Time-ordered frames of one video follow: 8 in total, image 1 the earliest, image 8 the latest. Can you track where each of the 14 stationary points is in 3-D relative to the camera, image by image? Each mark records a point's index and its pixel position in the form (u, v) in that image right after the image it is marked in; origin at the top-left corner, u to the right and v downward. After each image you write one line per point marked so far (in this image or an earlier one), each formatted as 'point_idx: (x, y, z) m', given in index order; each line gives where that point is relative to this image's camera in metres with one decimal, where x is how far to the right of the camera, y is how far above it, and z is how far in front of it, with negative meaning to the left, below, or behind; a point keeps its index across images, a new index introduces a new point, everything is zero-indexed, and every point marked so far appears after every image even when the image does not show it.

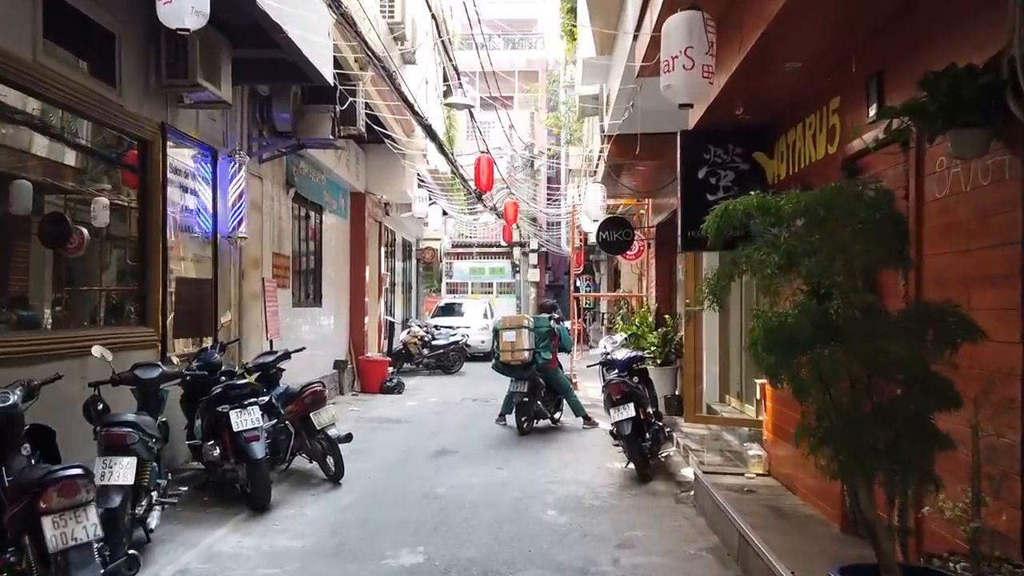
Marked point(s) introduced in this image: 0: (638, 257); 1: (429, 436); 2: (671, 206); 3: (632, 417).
0: (+1.9, +0.5, +12.6) m
1: (-0.8, -1.4, +8.3) m
2: (+1.9, +0.9, +10.1) m
3: (+0.8, -0.9, +6.0) m
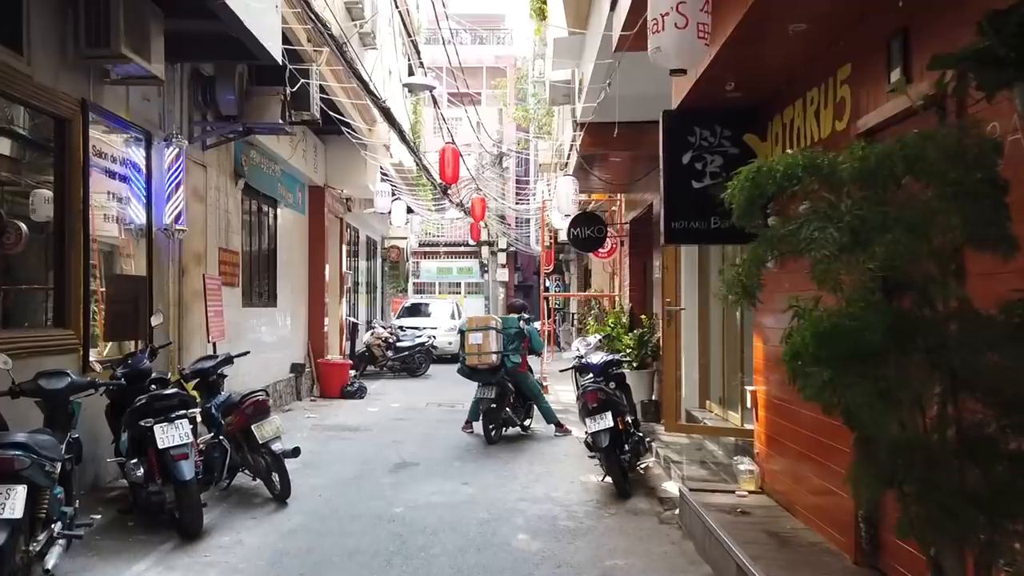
0: (+1.4, +0.5, +12.1) m
1: (-1.1, -1.4, +7.7) m
2: (+1.5, +0.9, +9.5) m
3: (+0.6, -0.9, +5.5) m
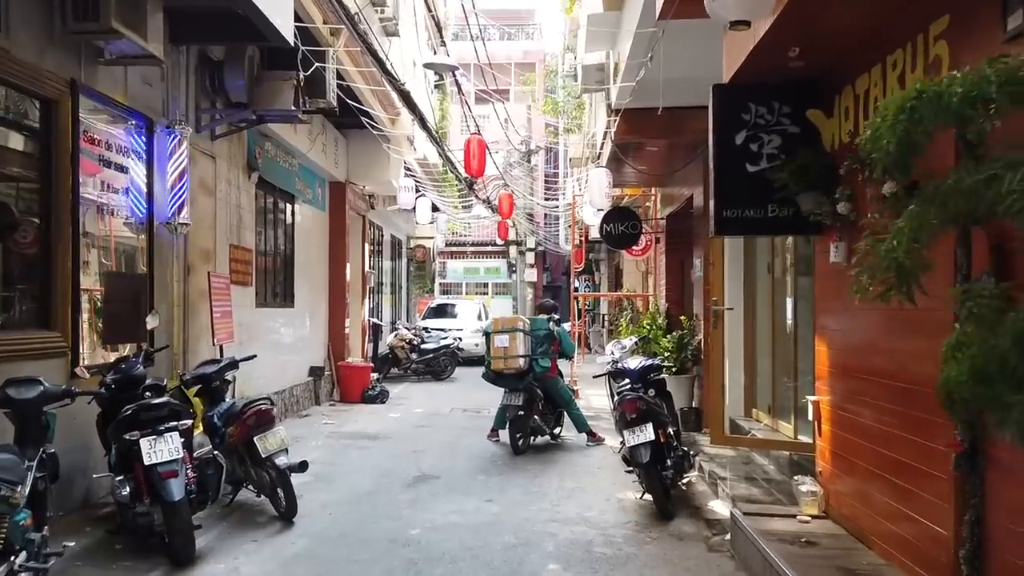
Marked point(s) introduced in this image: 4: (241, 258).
0: (+1.8, +0.5, +11.5) m
1: (-0.9, -1.4, +7.2) m
2: (+1.8, +1.0, +8.9) m
3: (+0.8, -0.9, +4.9) m
4: (-2.5, +0.3, +7.9) m
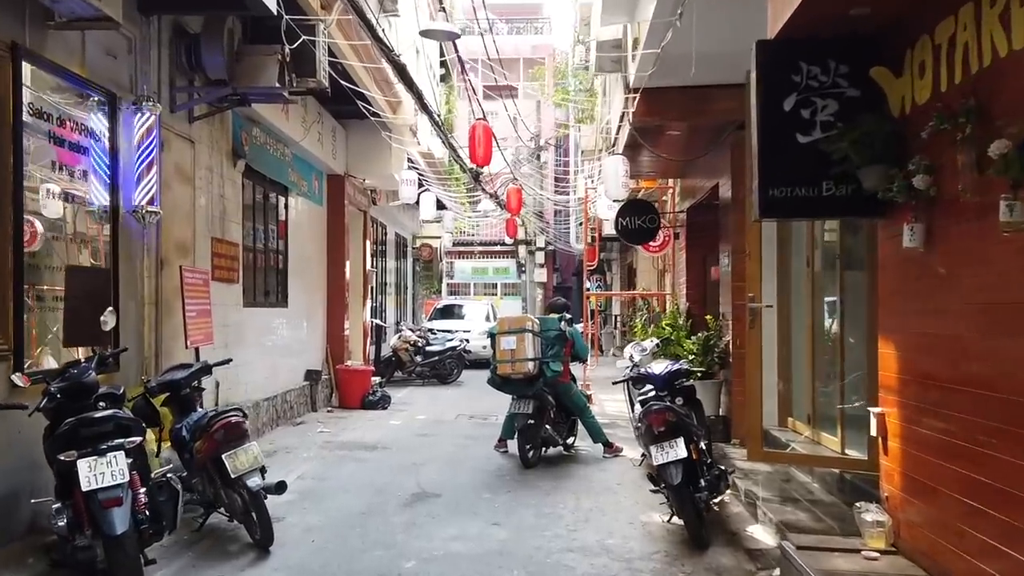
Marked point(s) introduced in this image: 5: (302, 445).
0: (+1.9, +0.5, +10.8) m
1: (-0.8, -1.4, +6.5) m
2: (+1.9, +1.0, +8.3) m
3: (+0.8, -0.8, +4.2) m
4: (-2.4, +0.3, +7.2) m
5: (-1.9, -1.4, +7.6) m
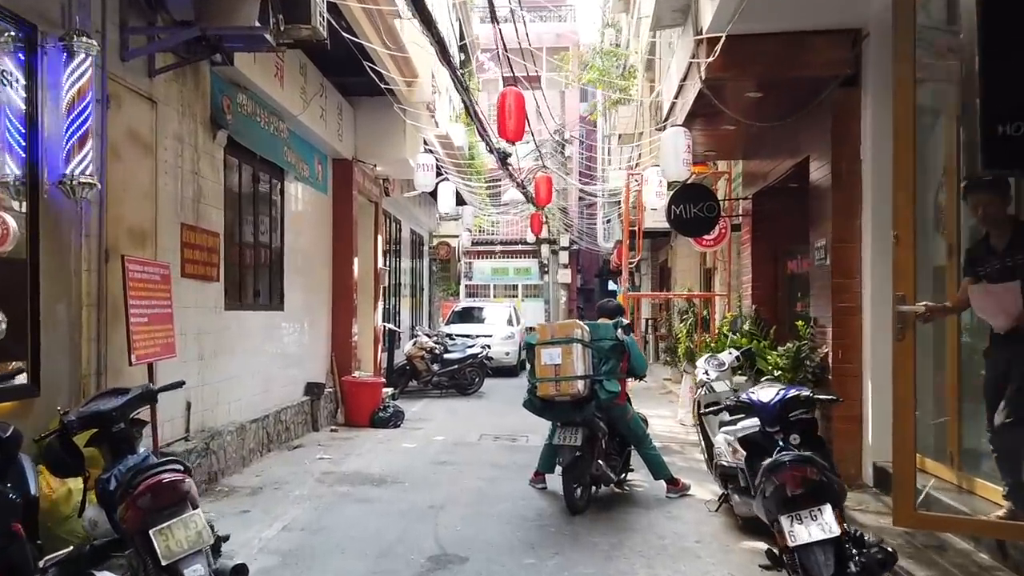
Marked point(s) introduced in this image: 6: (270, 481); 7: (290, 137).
0: (+2.3, +0.5, +9.4) m
1: (-0.5, -1.4, +5.2) m
2: (+2.2, +1.0, +6.8) m
3: (+1.1, -0.8, +2.9) m
4: (-2.1, +0.3, +5.9) m
5: (-1.6, -1.4, +6.3) m
6: (-1.7, -1.4, +6.1) m
7: (-2.0, +1.4, +7.8) m
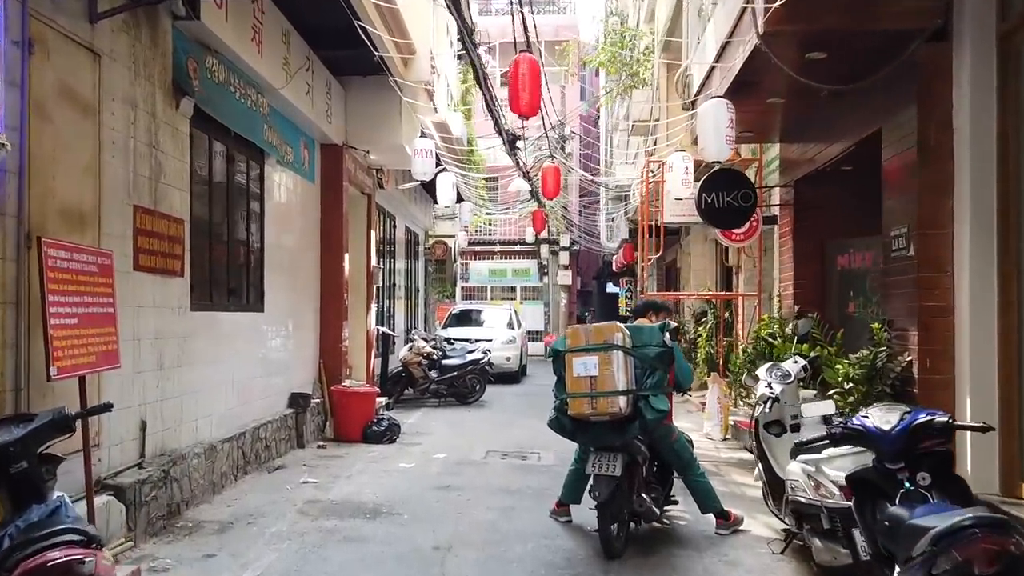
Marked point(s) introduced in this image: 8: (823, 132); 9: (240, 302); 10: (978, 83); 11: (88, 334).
0: (+2.3, +0.5, +8.5) m
1: (-0.4, -1.3, +4.2) m
2: (+2.3, +1.0, +5.9) m
3: (+1.2, -0.8, +1.9) m
4: (-2.0, +0.3, +5.0) m
5: (-1.5, -1.4, +5.3) m
6: (-1.6, -1.3, +5.2) m
7: (-1.9, +1.4, +6.9) m
8: (+2.3, +1.2, +6.5) m
9: (-2.1, -0.1, +6.5) m
10: (+2.3, +1.0, +4.3) m
11: (-1.8, -0.2, +3.5) m
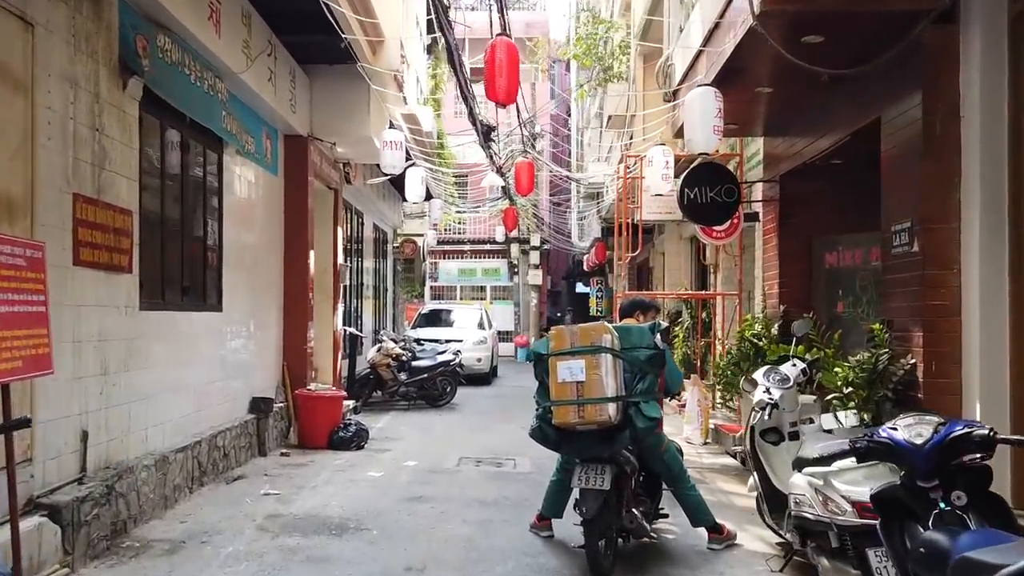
0: (+2.1, +0.5, +8.2) m
1: (-0.5, -1.3, +3.8) m
2: (+2.1, +1.0, +5.7) m
3: (+1.2, -0.8, +1.6) m
4: (-2.1, +0.3, +4.5) m
5: (-1.6, -1.3, +4.9) m
6: (-1.7, -1.3, +4.8) m
7: (-2.1, +1.4, +6.5) m
8: (+2.1, +1.2, +6.2) m
9: (-2.2, -0.1, +6.0) m
10: (+2.2, +1.0, +4.0) m
11: (-1.8, -0.2, +3.1) m
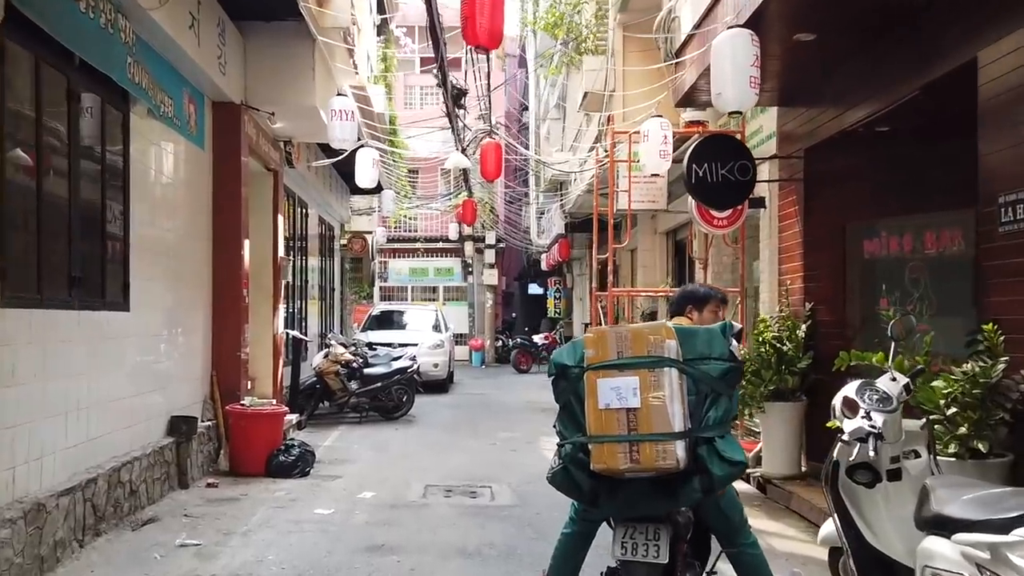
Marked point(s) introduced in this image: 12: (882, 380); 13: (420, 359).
0: (+1.9, +0.6, +7.2) m
1: (-0.5, -1.3, +2.7) m
2: (+2.0, +1.1, +4.6) m
3: (+1.4, -0.7, +0.5) m
4: (-2.1, +0.4, +3.2) m
5: (-1.6, -1.3, +3.6) m
6: (-1.7, -1.3, +3.5) m
7: (-2.2, +1.4, +5.2) m
8: (+2.0, +1.2, +5.2) m
9: (-2.3, -0.1, +4.7) m
10: (+2.3, +1.1, +3.0) m
11: (-1.7, -0.1, +1.9) m
12: (+1.4, -0.3, +3.3) m
13: (-1.4, -1.1, +13.0) m
